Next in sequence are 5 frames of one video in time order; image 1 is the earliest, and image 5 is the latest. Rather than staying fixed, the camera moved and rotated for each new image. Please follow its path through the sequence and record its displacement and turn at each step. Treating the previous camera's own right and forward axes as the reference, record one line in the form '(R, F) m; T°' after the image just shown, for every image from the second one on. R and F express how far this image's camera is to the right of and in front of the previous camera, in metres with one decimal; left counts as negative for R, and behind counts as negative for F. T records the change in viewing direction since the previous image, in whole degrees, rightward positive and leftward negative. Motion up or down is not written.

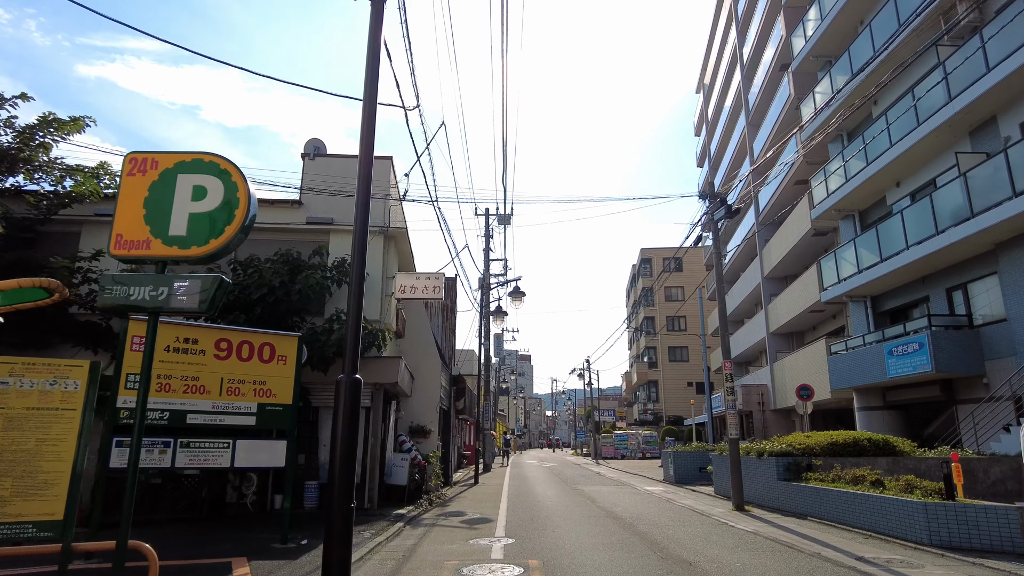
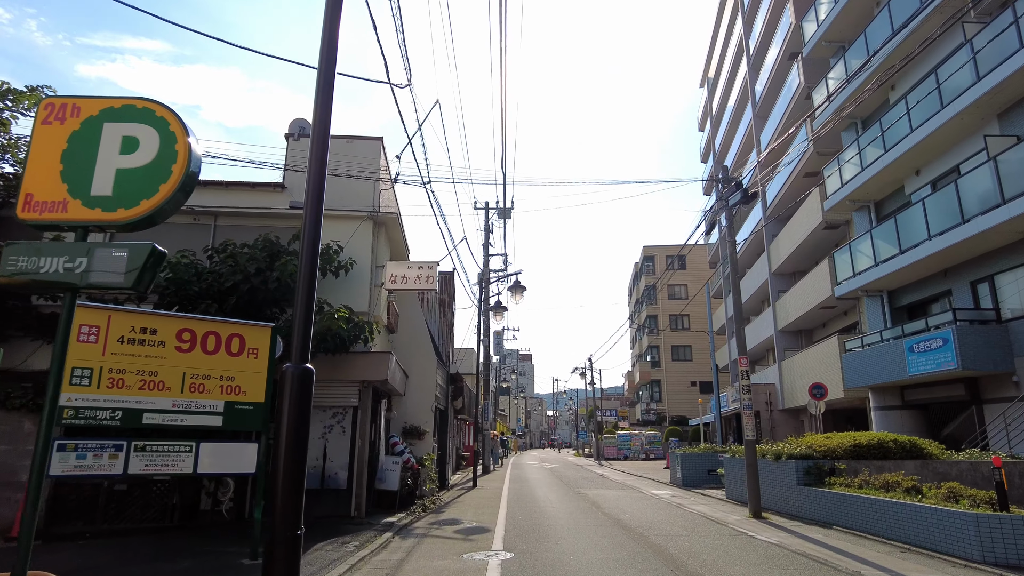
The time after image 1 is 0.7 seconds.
(0.0, +1.0) m; 0°
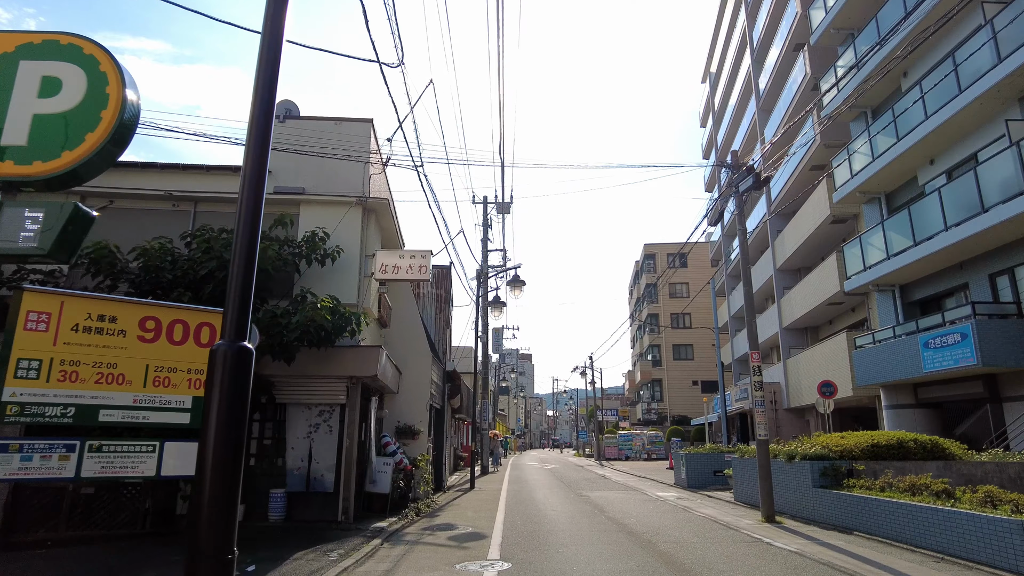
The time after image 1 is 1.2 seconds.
(0.0, +0.8) m; 0°
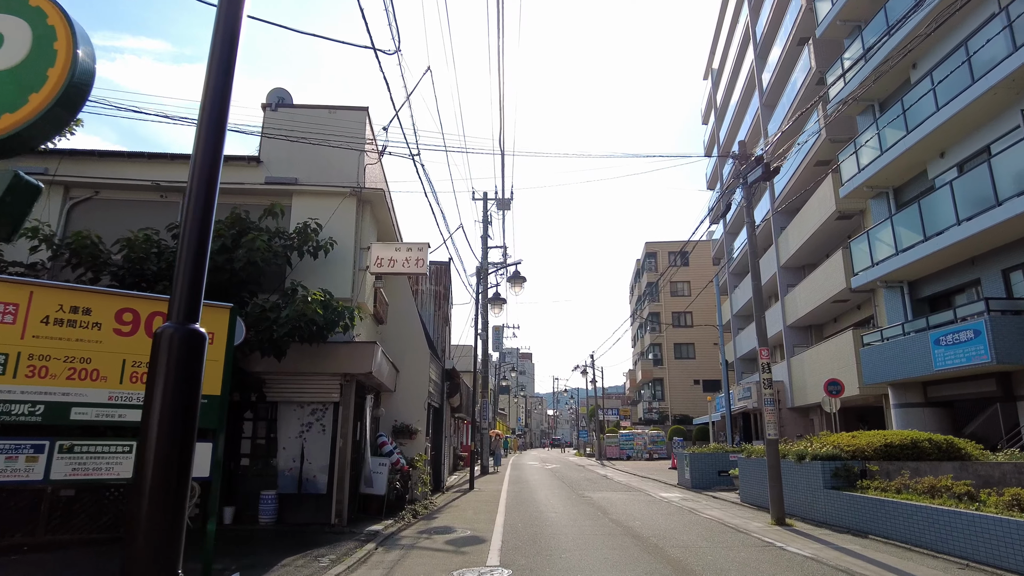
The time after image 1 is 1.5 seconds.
(0.0, +0.4) m; 0°
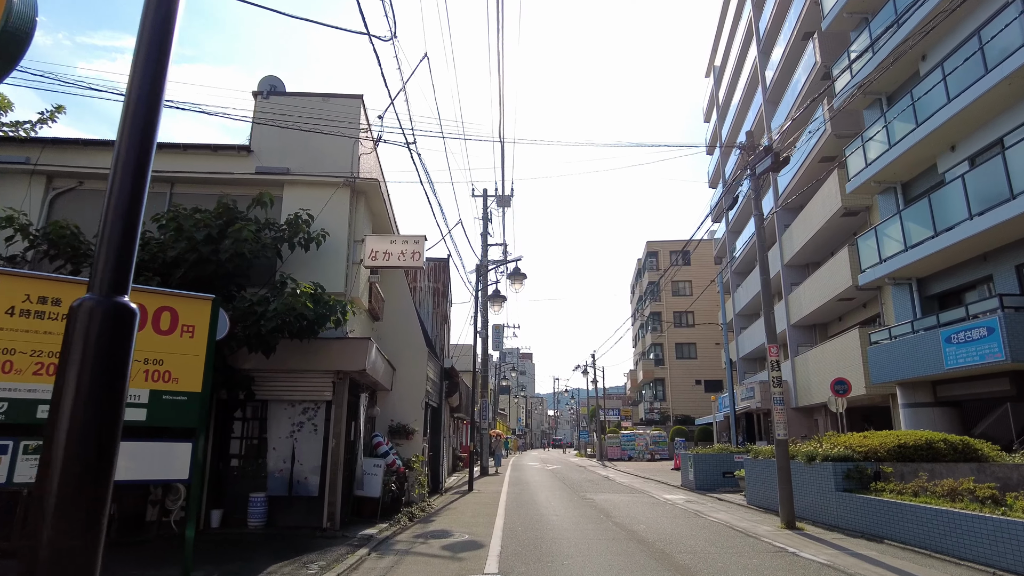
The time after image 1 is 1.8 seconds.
(0.0, +0.4) m; 0°
